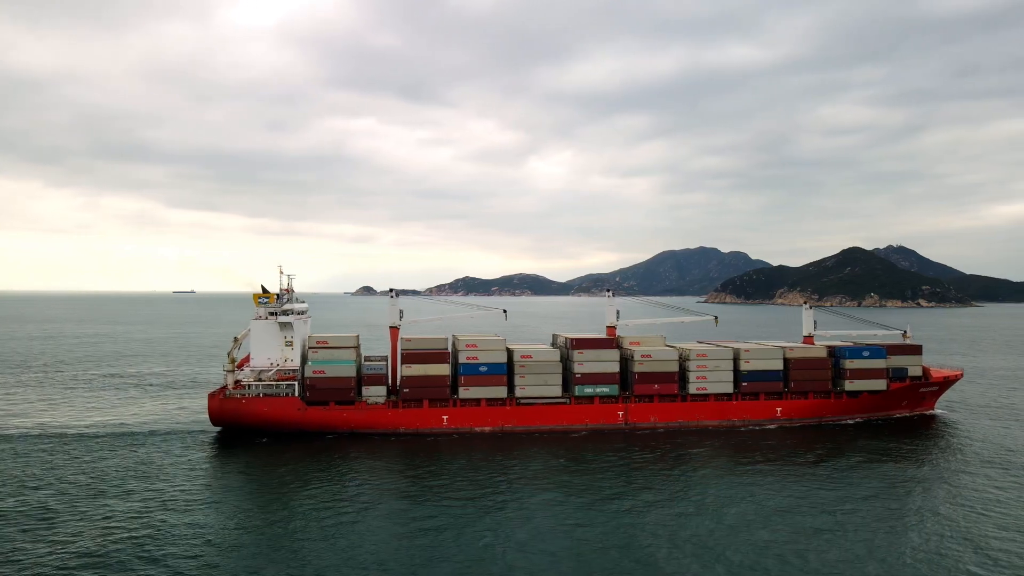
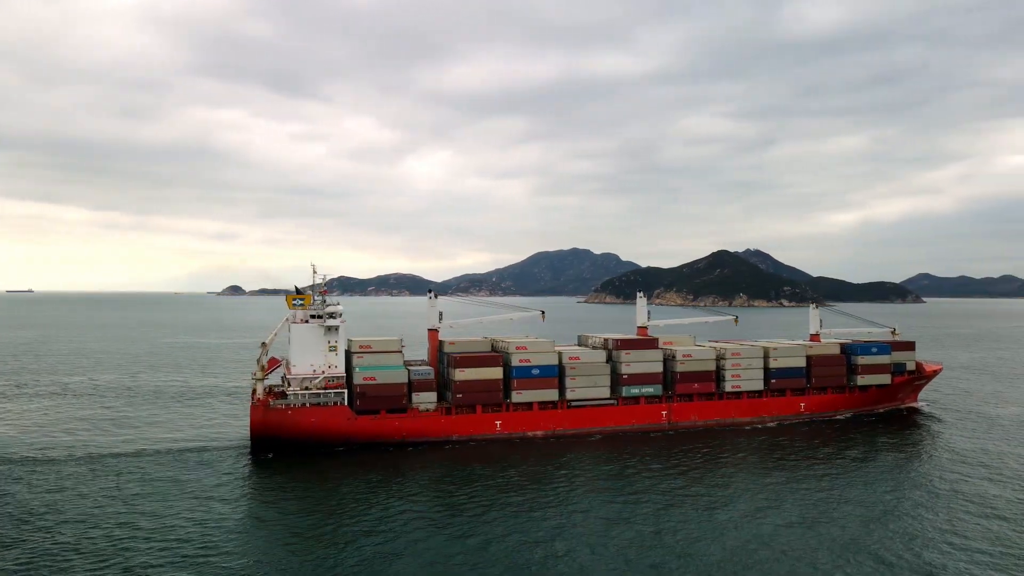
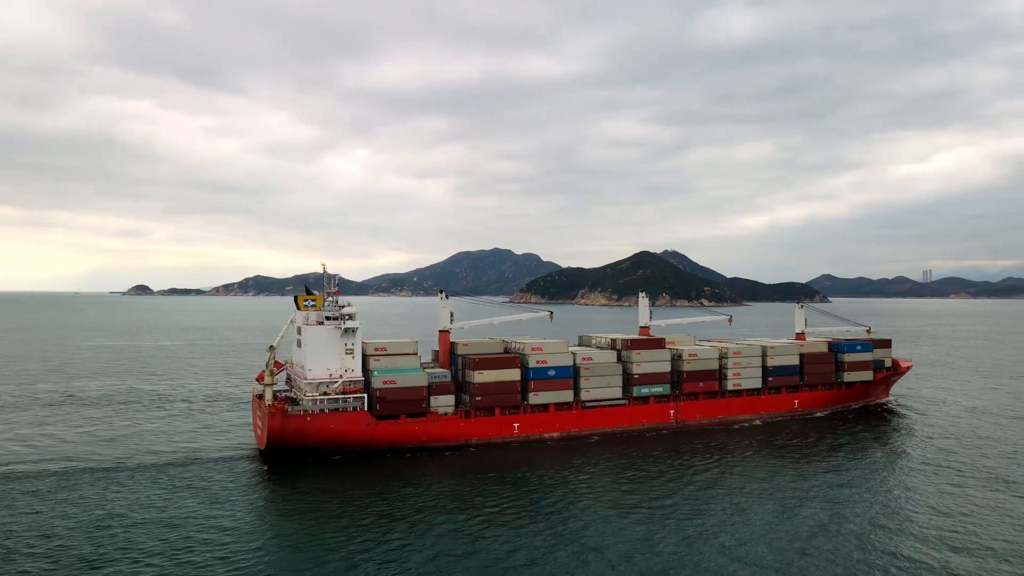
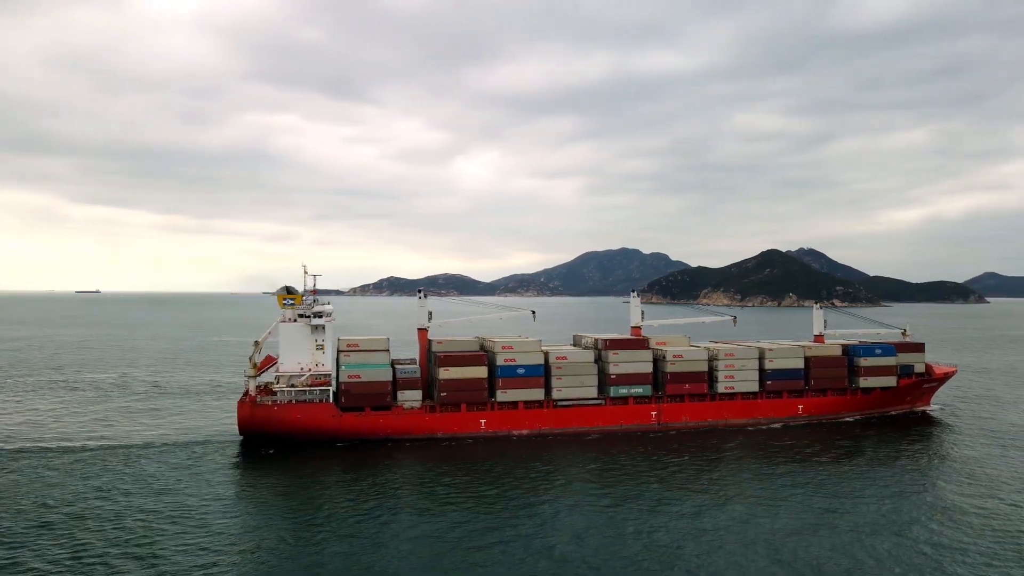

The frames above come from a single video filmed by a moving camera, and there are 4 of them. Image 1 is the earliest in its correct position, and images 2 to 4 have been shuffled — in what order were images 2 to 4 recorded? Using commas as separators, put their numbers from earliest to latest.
4, 2, 3
